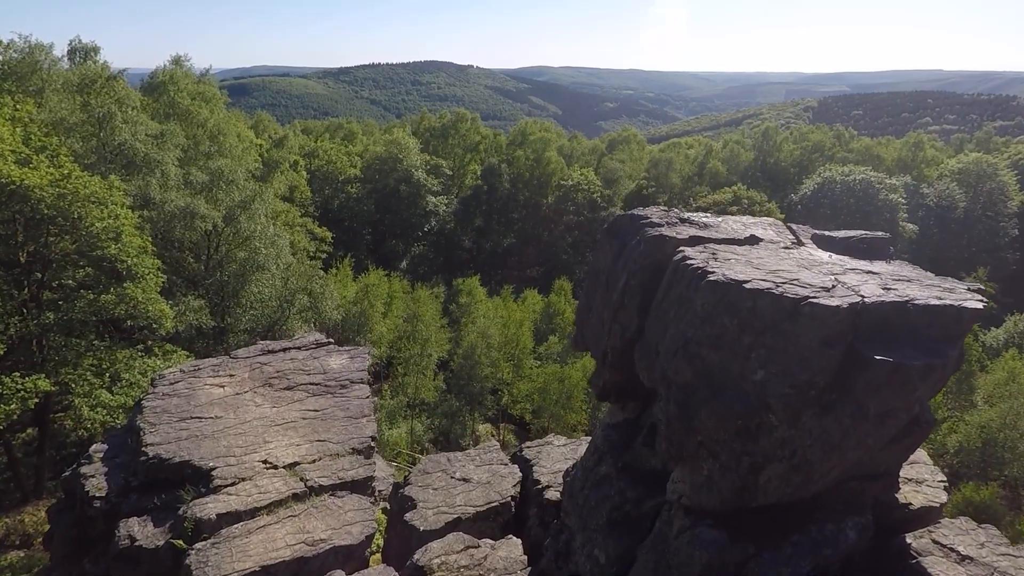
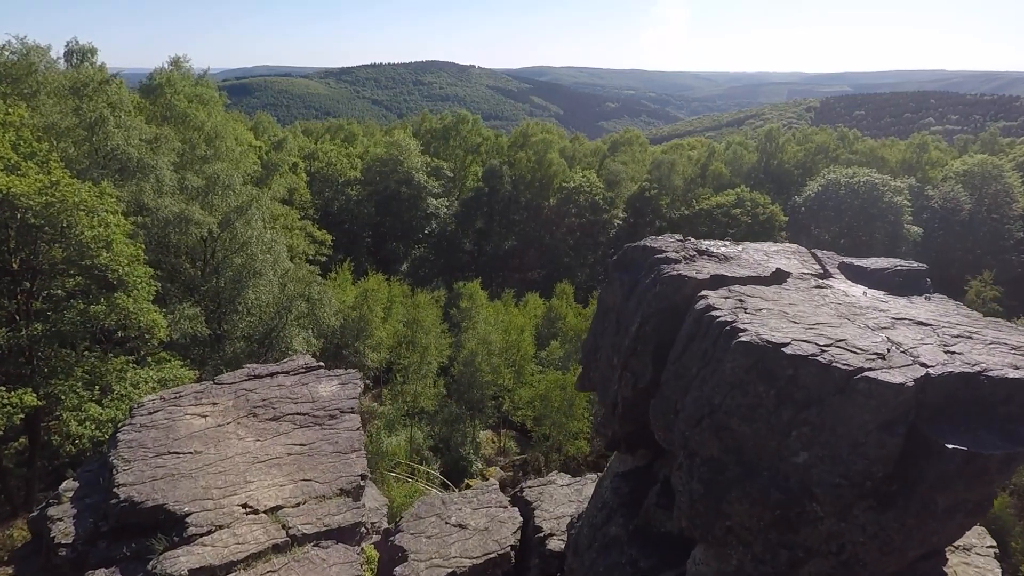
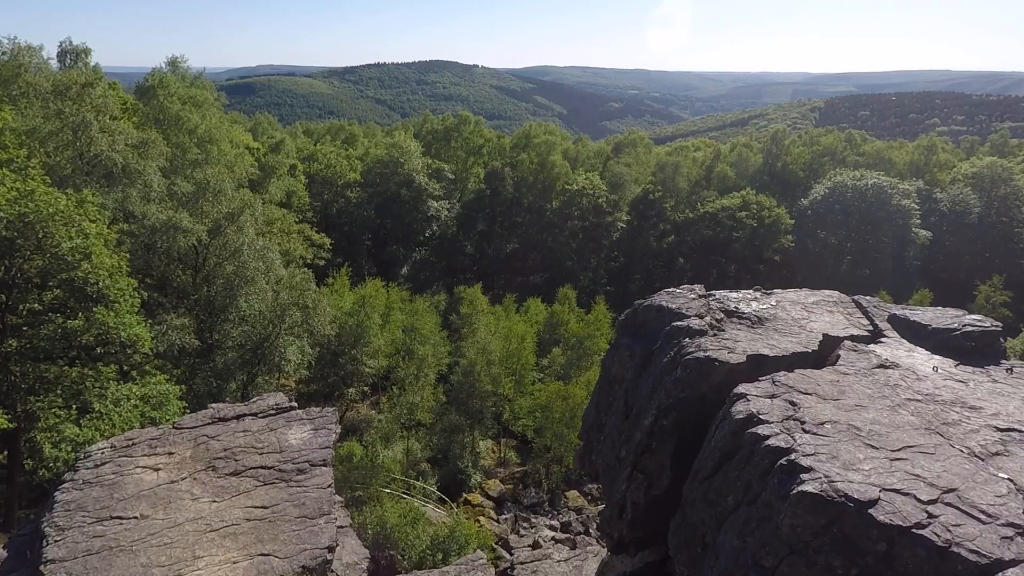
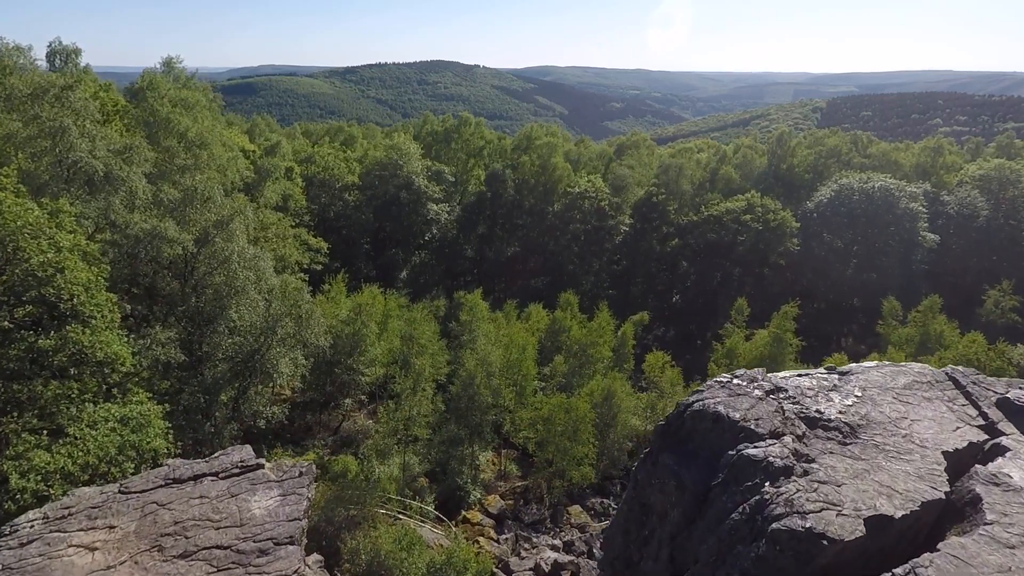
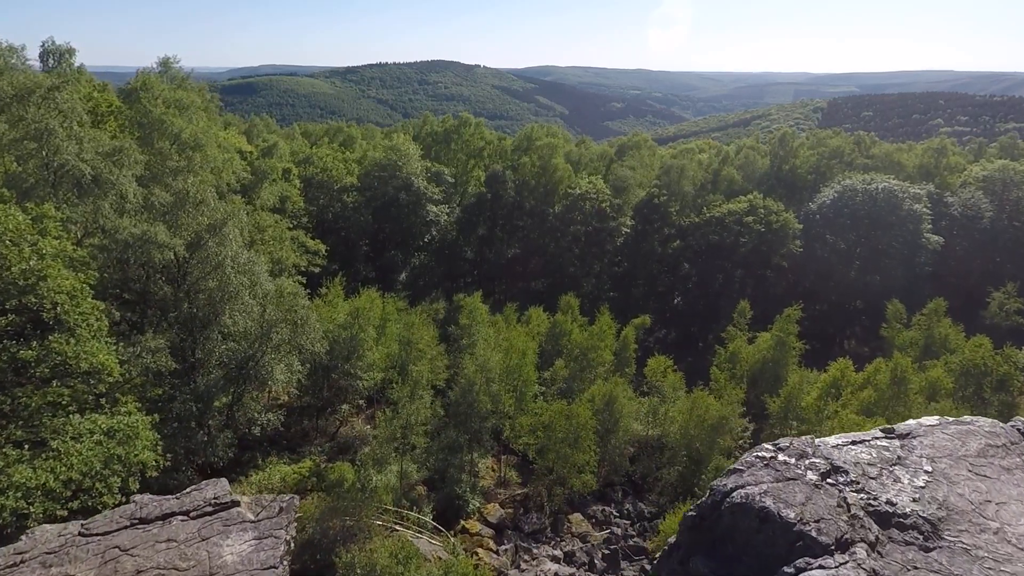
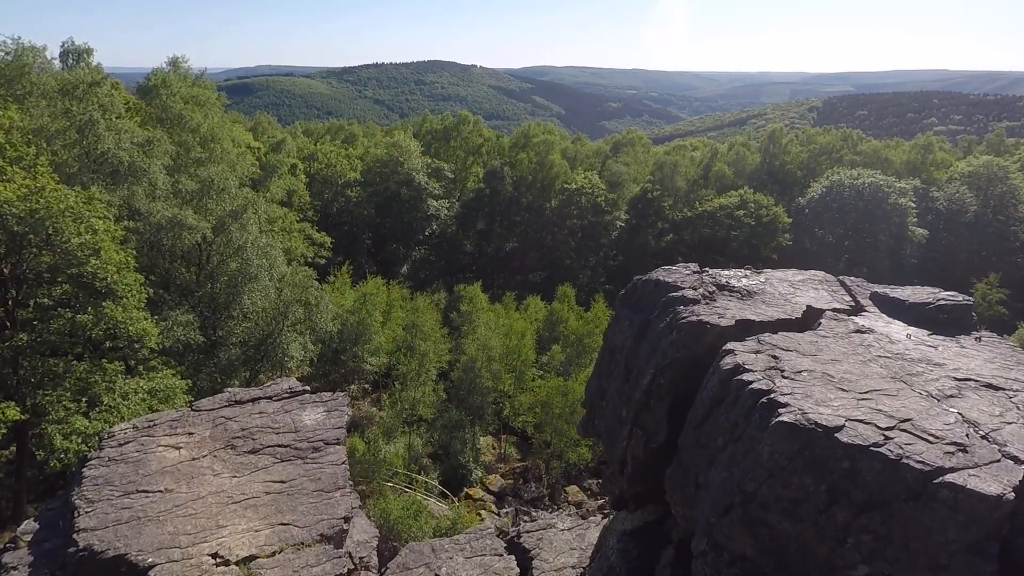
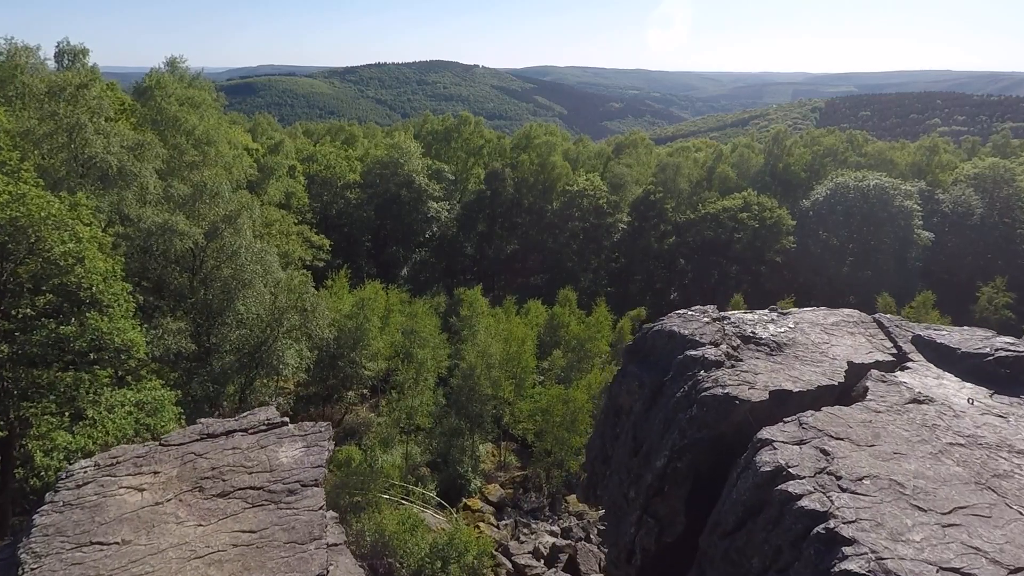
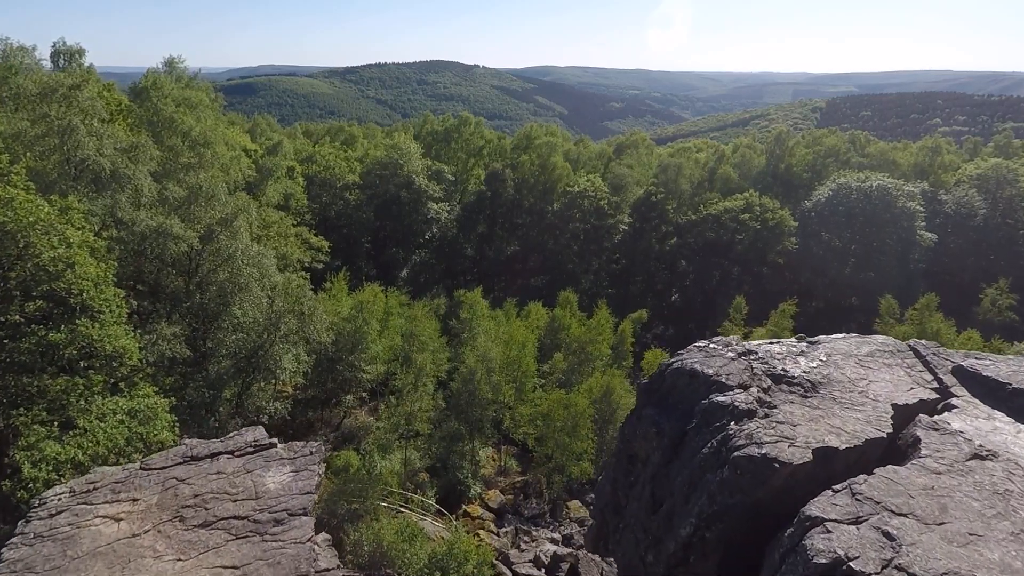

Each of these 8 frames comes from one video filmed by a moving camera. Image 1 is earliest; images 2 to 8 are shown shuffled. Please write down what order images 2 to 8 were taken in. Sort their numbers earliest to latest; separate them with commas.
2, 6, 3, 7, 8, 4, 5
